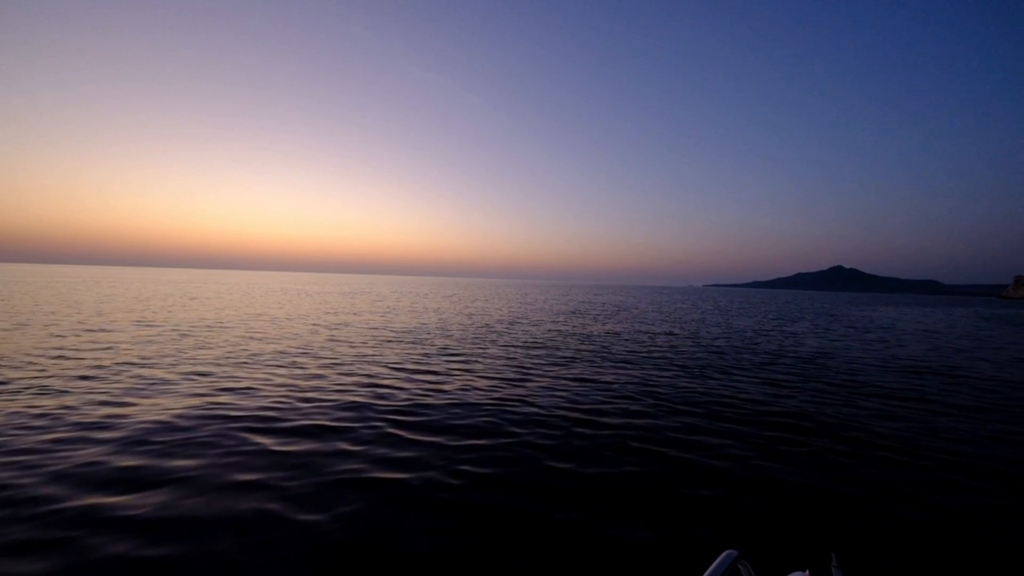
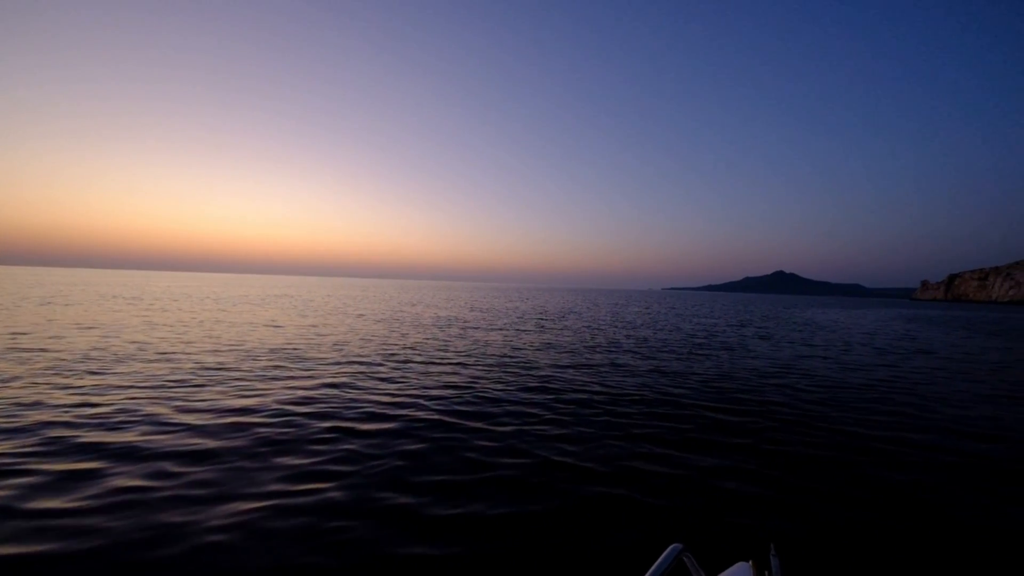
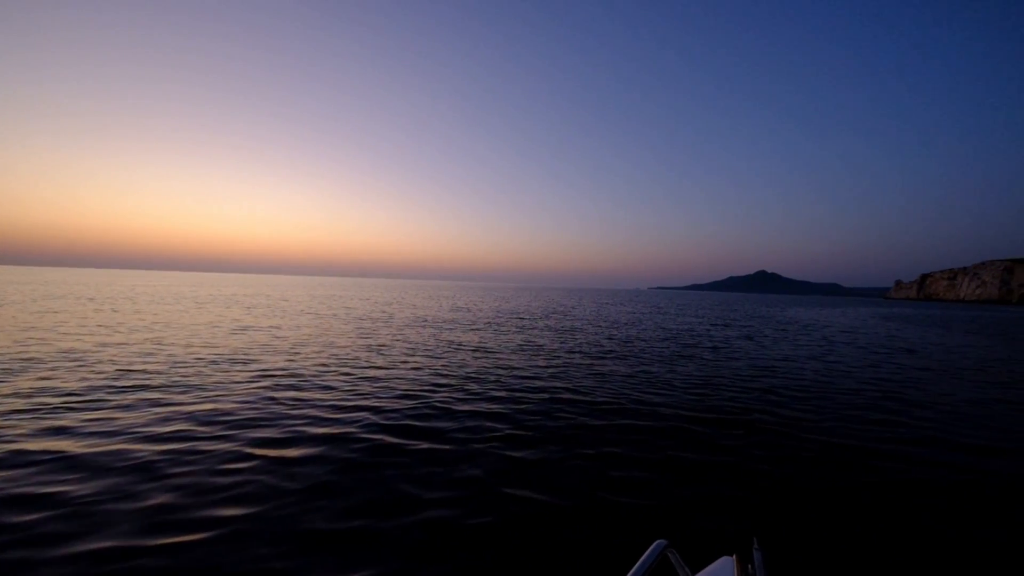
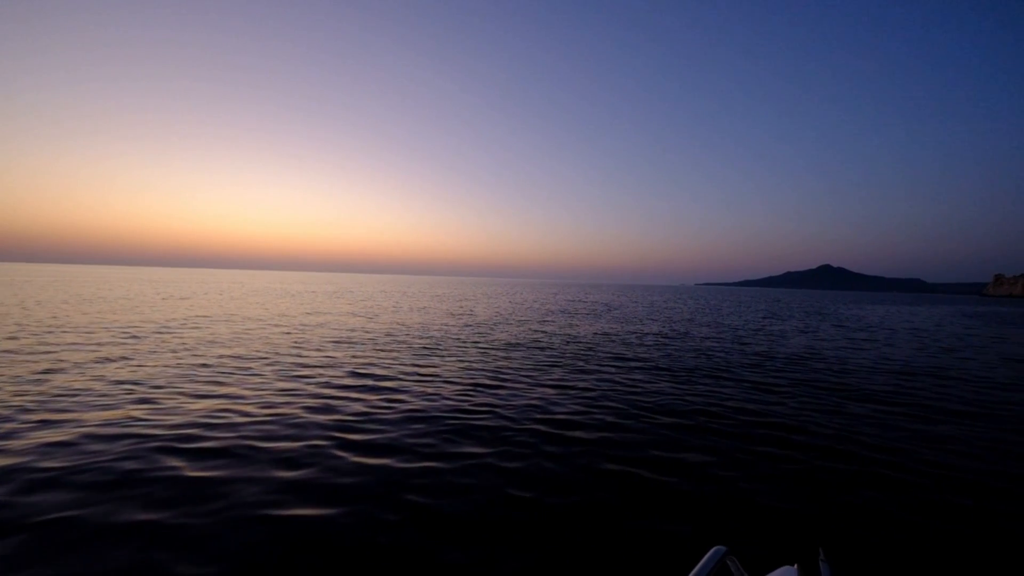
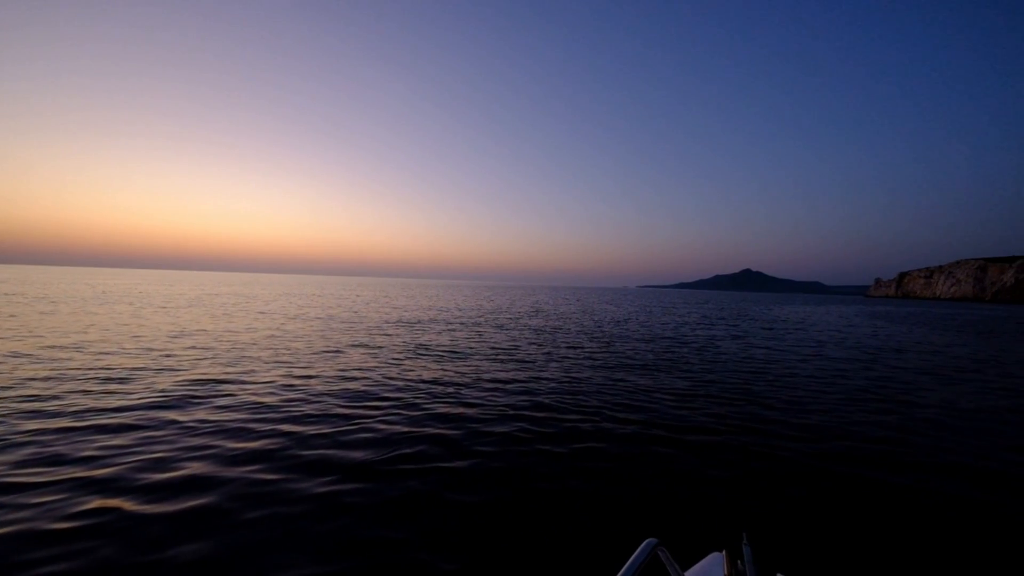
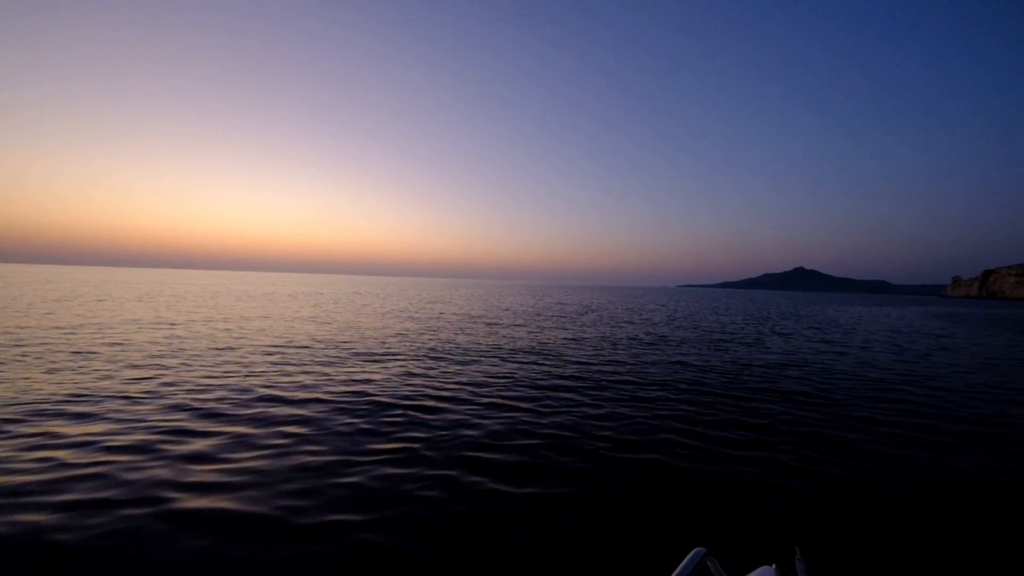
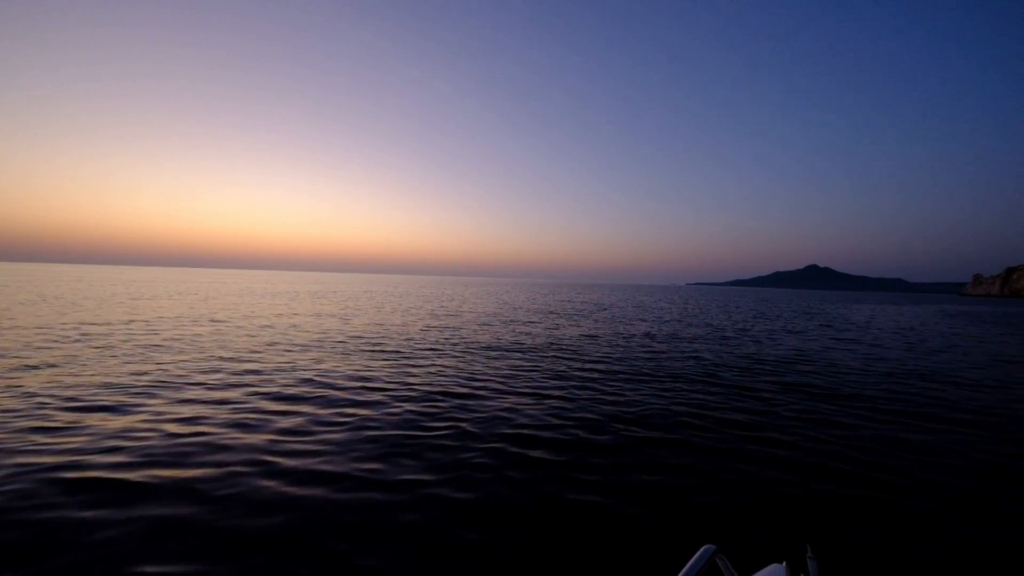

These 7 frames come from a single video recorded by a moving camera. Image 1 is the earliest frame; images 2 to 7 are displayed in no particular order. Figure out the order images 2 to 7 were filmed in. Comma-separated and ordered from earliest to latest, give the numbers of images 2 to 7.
4, 7, 6, 2, 3, 5
